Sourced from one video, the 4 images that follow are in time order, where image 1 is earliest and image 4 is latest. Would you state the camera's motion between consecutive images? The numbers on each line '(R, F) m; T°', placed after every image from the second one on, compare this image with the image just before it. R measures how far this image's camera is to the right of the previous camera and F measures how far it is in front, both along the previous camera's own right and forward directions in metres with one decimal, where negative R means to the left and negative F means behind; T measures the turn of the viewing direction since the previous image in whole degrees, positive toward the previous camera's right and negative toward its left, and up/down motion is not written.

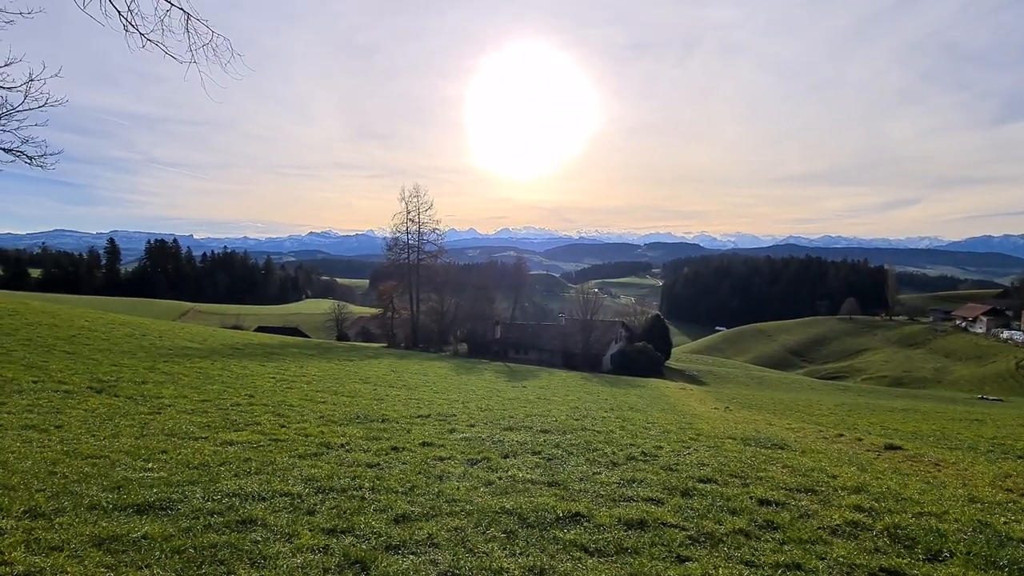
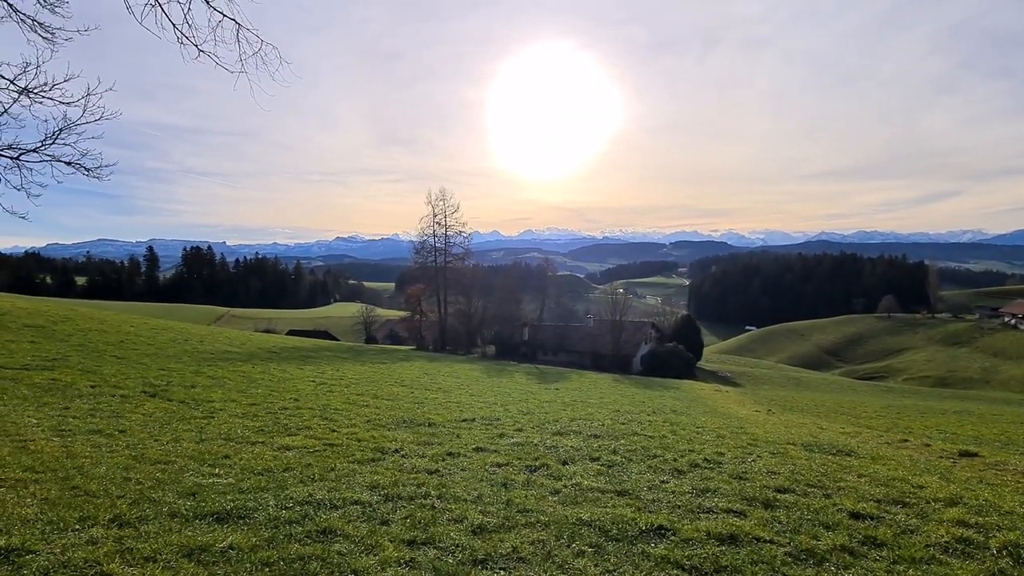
(-0.6, +0.2) m; -3°
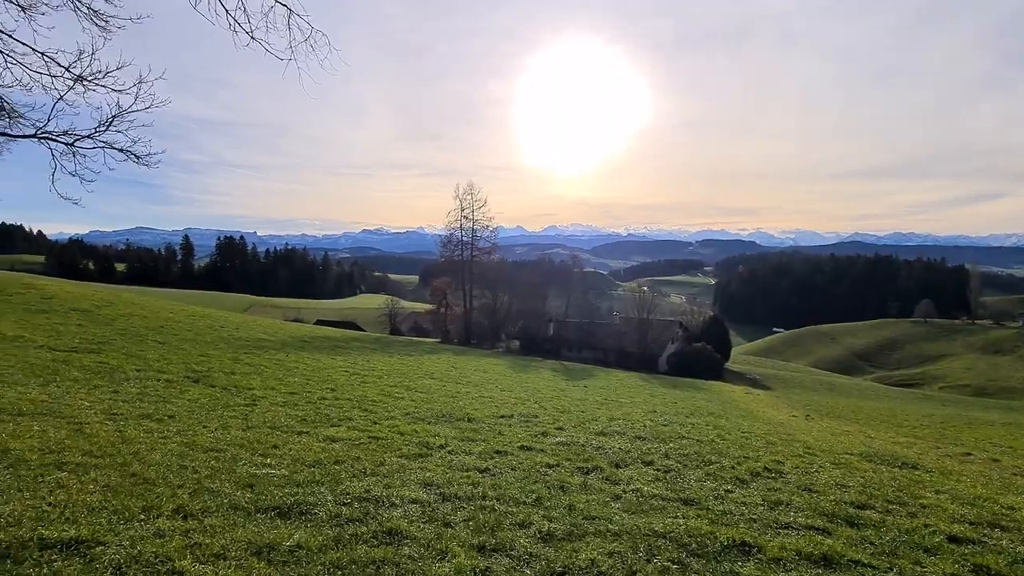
(-0.5, +0.3) m; -3°
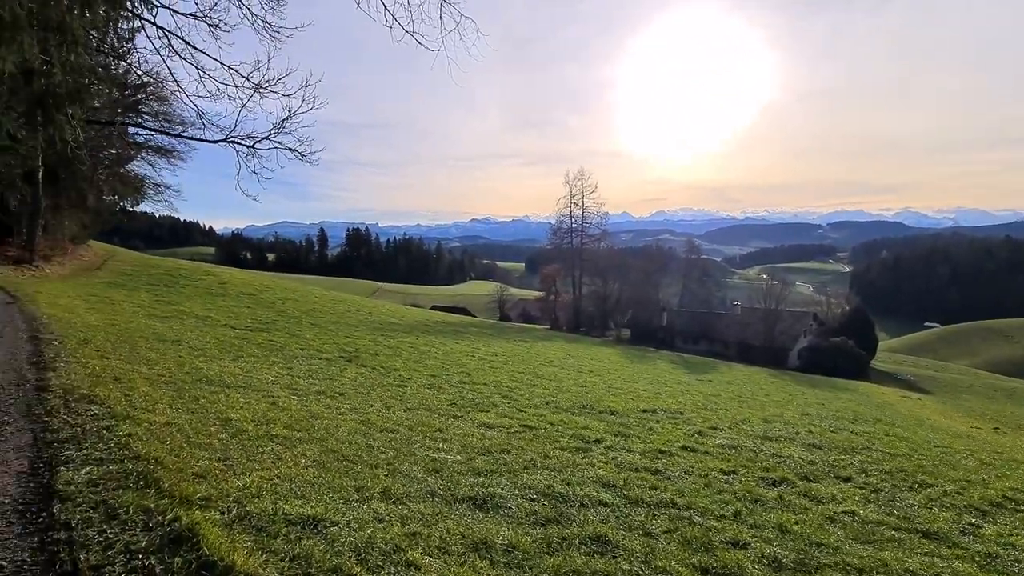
(-1.0, +0.3) m; -12°
